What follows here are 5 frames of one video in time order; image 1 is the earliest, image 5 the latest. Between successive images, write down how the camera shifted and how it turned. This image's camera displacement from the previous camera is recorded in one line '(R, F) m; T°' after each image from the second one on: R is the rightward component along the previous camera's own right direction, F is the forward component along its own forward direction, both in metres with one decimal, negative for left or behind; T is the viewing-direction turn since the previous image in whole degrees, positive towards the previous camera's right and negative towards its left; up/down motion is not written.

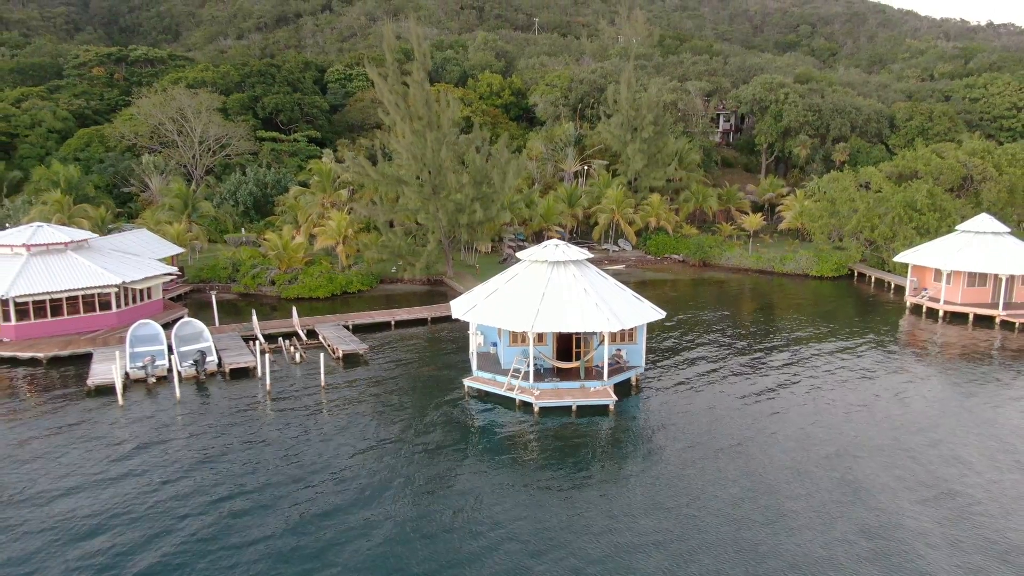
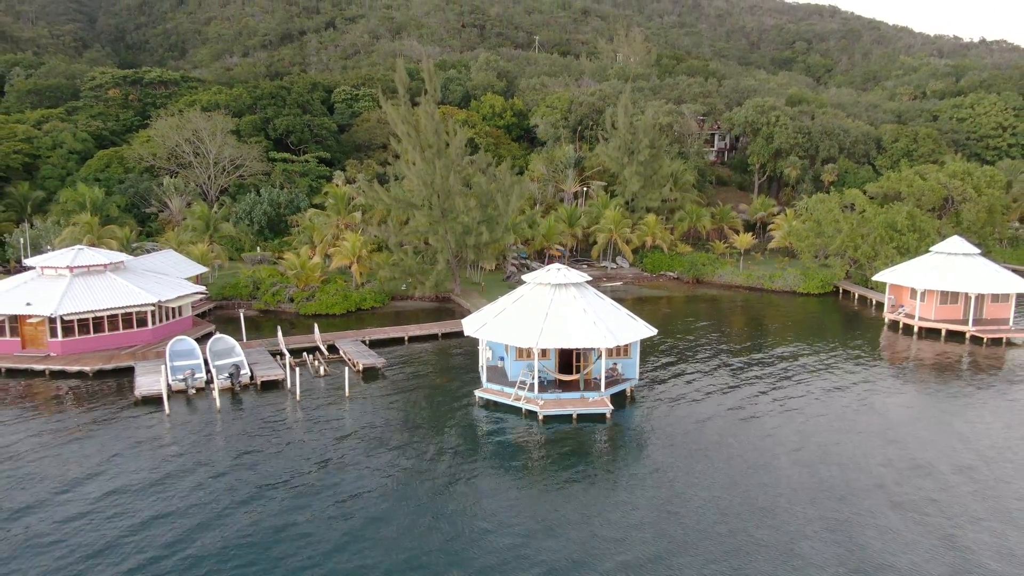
(-0.2, -2.2) m; 0°
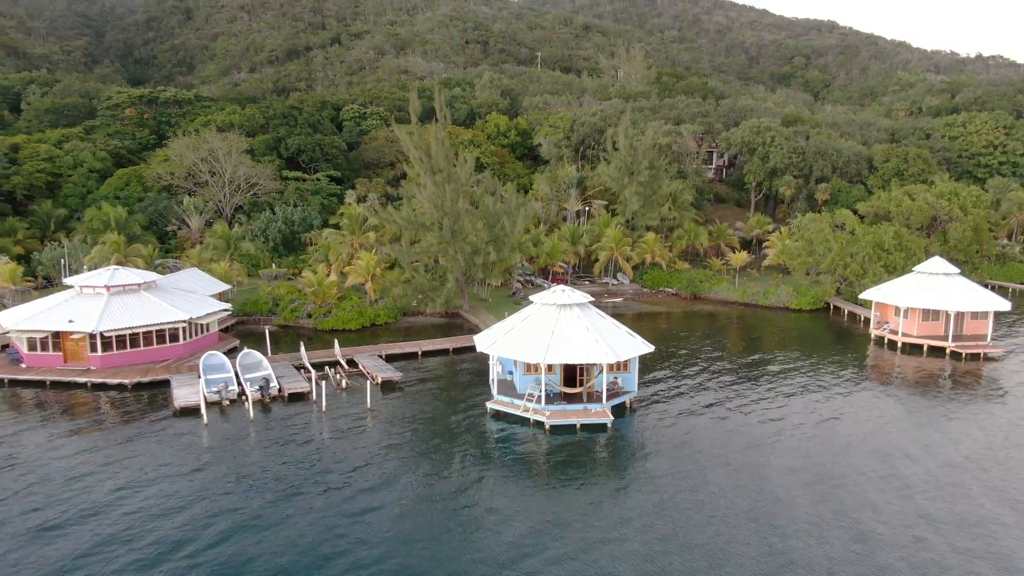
(-0.3, -2.0) m; 0°
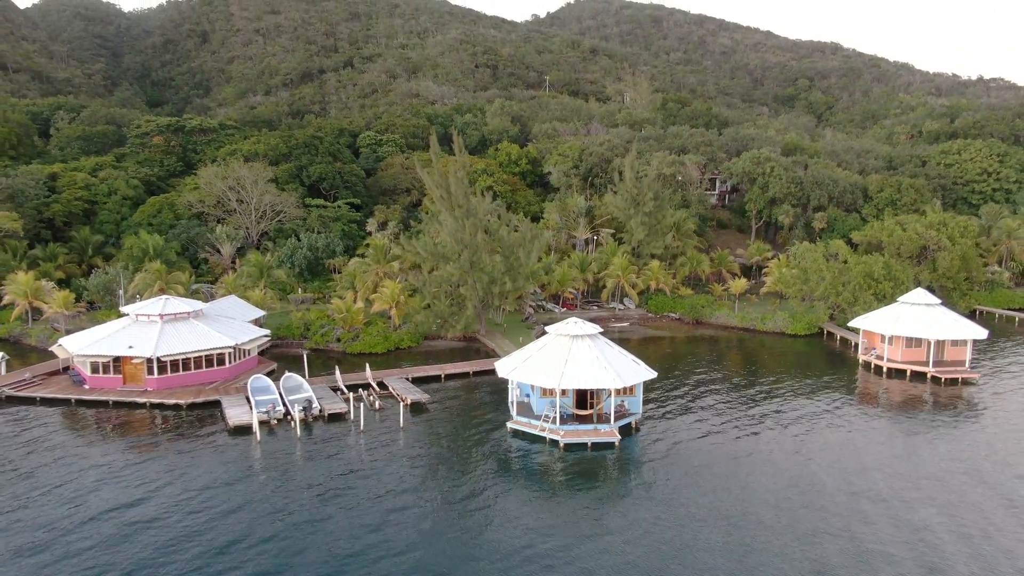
(-0.5, -3.0) m; -1°
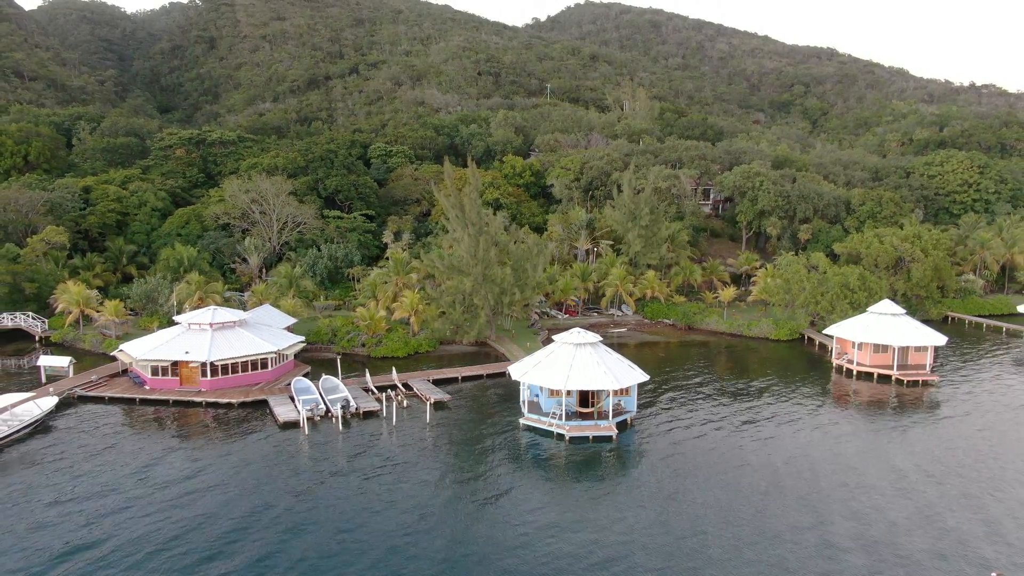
(-0.5, -4.3) m; 0°
